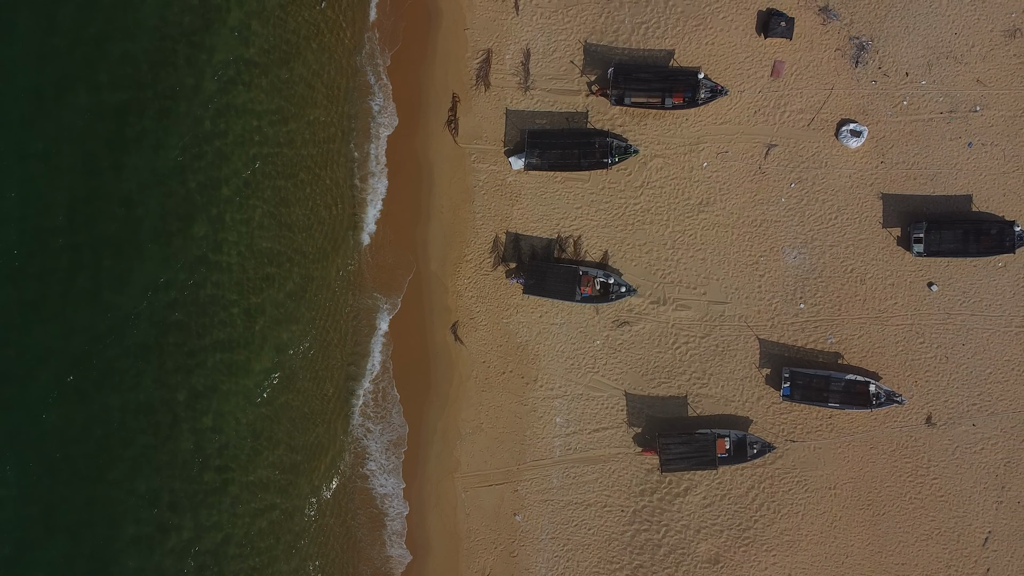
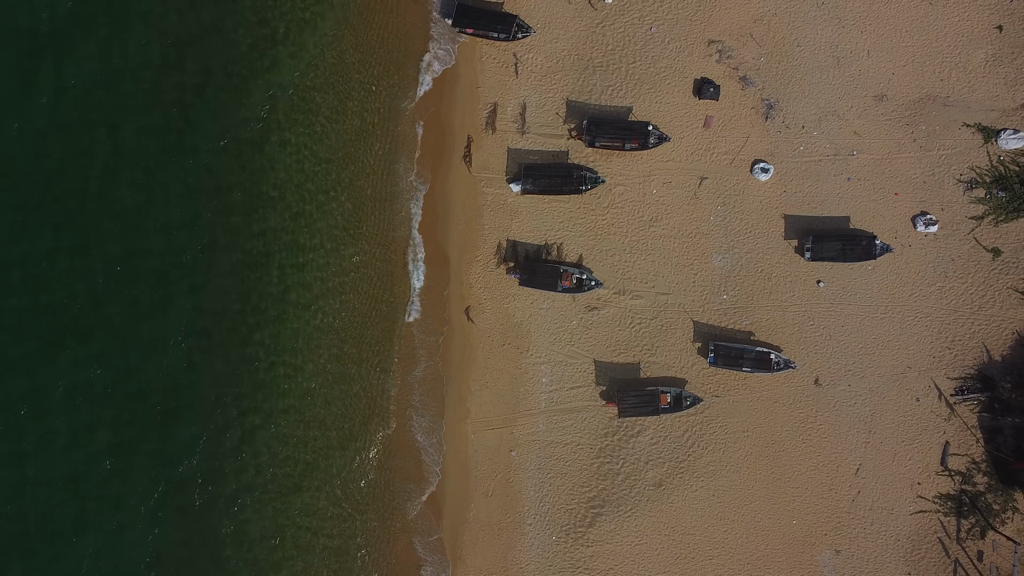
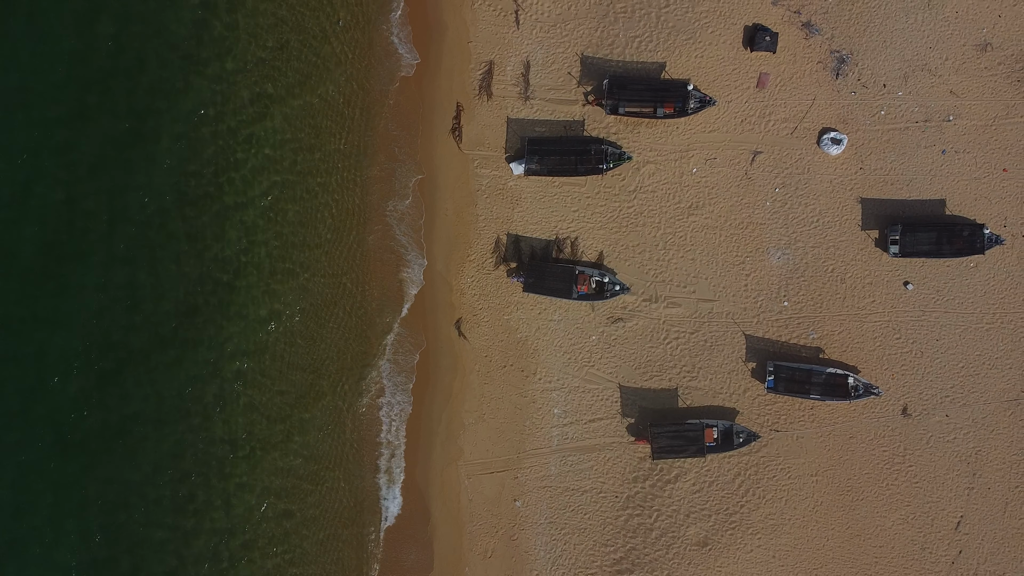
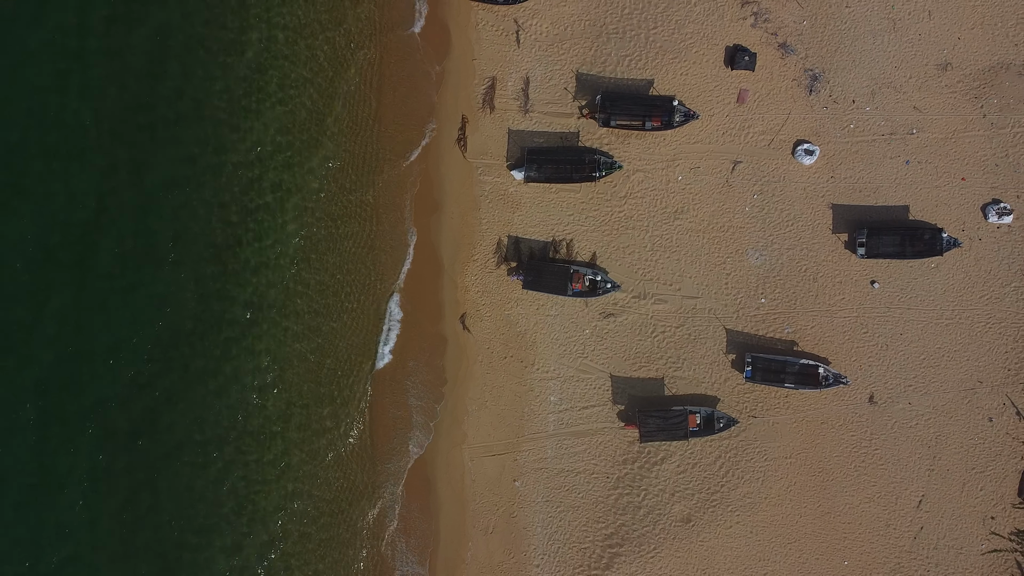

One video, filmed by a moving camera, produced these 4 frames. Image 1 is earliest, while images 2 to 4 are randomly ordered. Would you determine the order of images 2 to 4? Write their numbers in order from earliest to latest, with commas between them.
3, 4, 2
